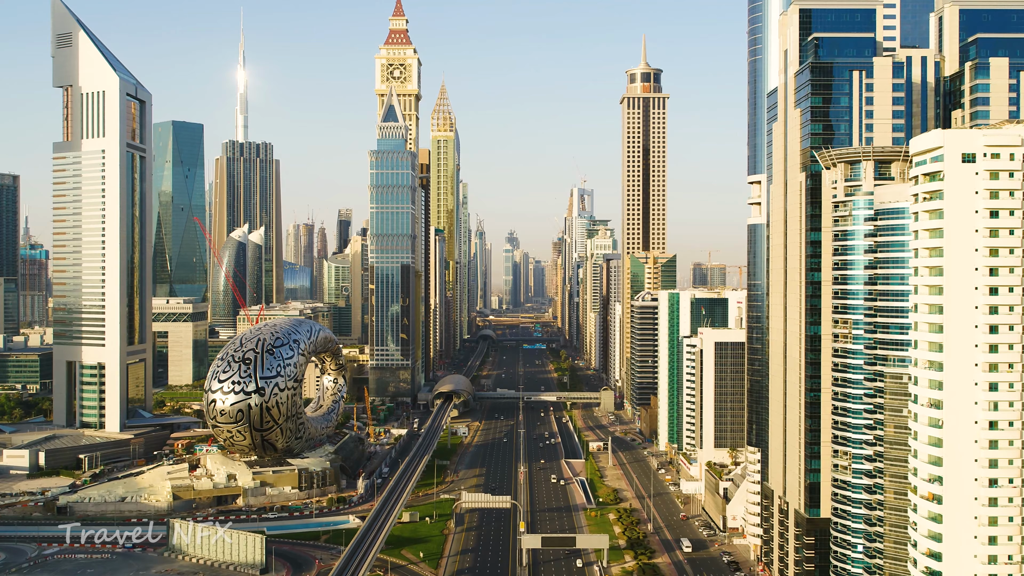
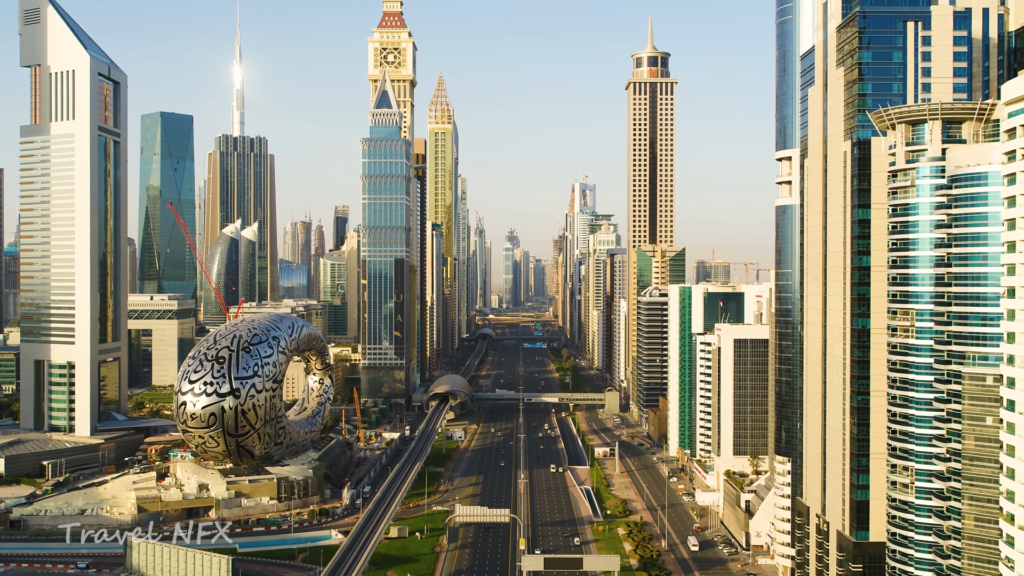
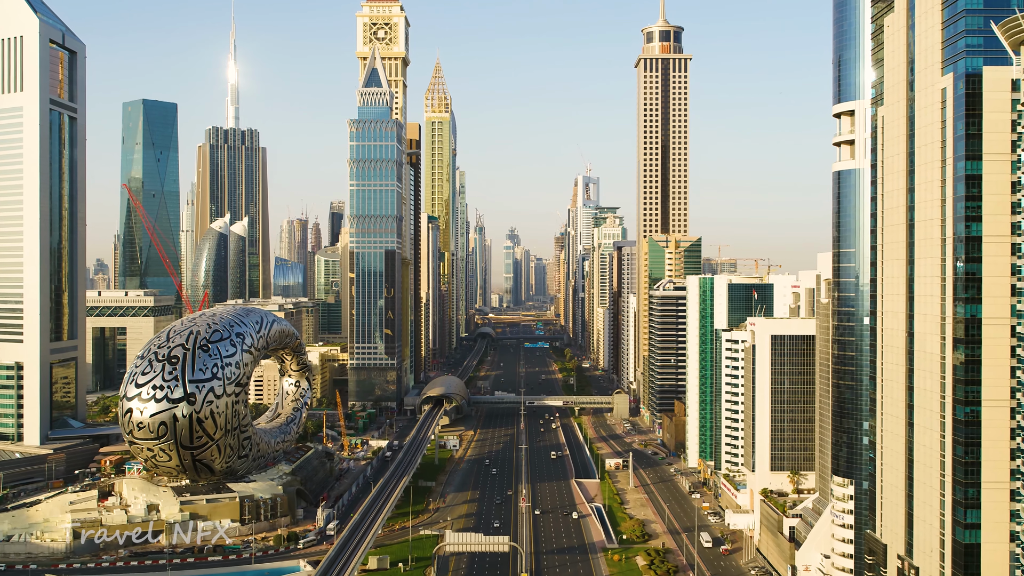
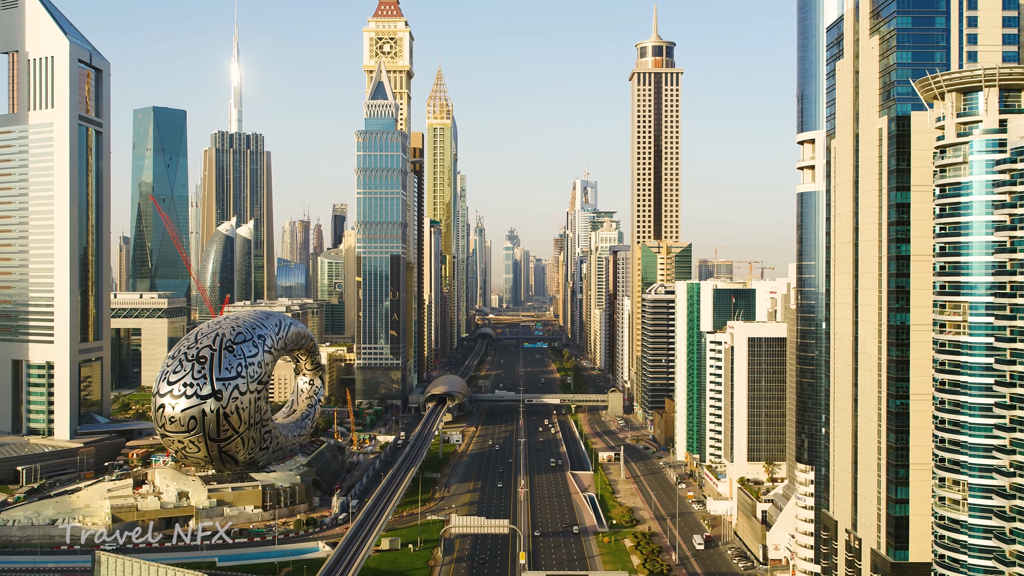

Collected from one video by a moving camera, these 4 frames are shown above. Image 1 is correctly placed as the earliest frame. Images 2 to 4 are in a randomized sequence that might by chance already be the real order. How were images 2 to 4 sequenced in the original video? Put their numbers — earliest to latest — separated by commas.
2, 4, 3
